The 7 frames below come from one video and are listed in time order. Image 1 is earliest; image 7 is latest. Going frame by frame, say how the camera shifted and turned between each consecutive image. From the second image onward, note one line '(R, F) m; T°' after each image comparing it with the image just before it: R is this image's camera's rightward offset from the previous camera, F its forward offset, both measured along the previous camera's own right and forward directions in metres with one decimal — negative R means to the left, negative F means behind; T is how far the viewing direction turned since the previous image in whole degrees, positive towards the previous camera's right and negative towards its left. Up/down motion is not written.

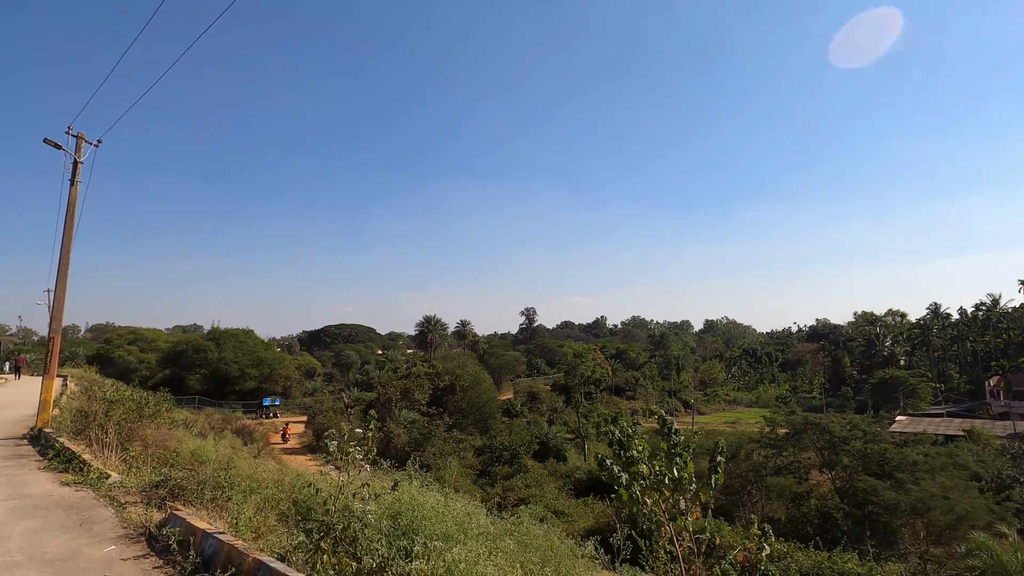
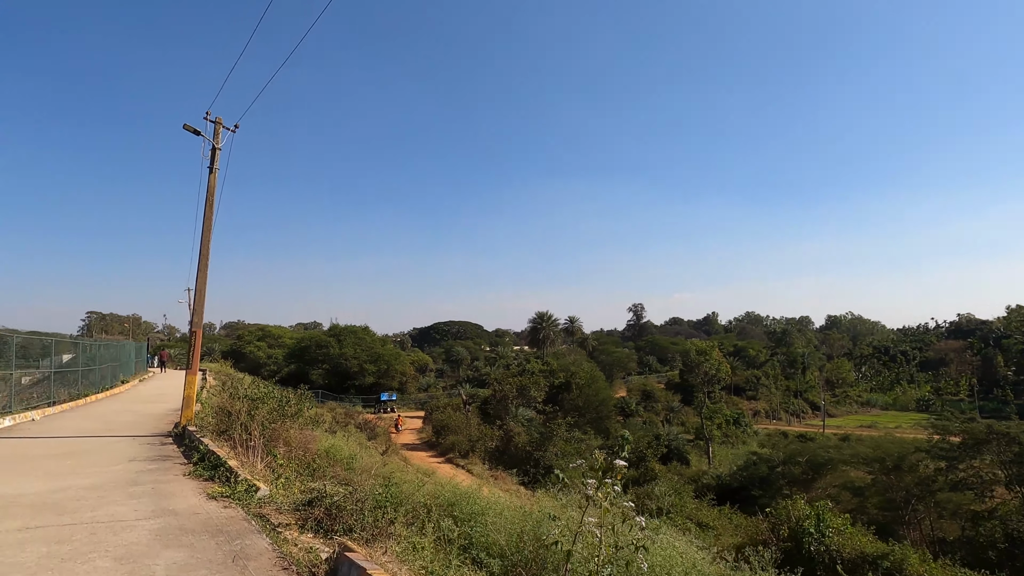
(-1.3, +1.6) m; -10°
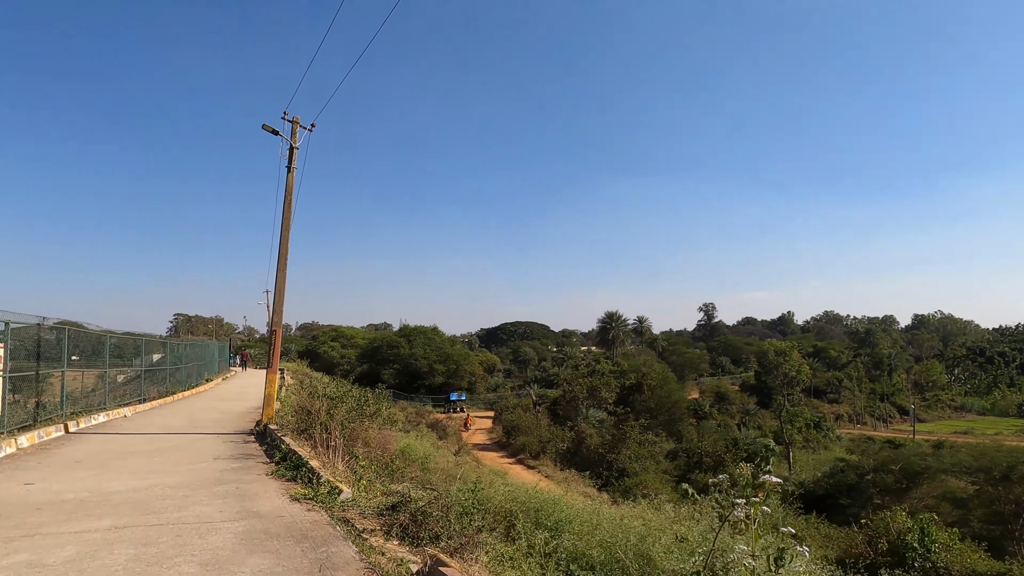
(-0.3, +0.5) m; -6°
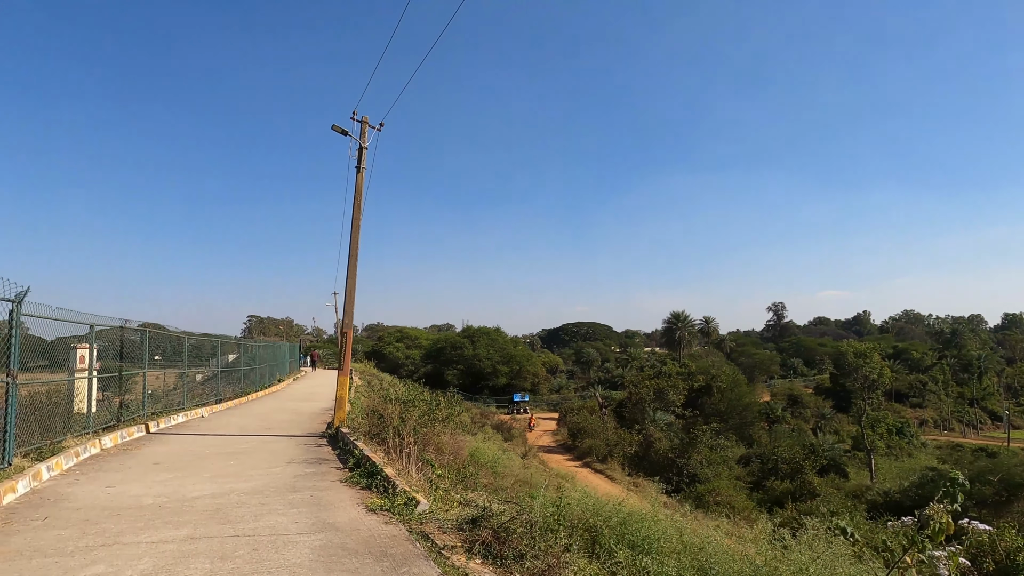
(-0.3, +0.5) m; -6°
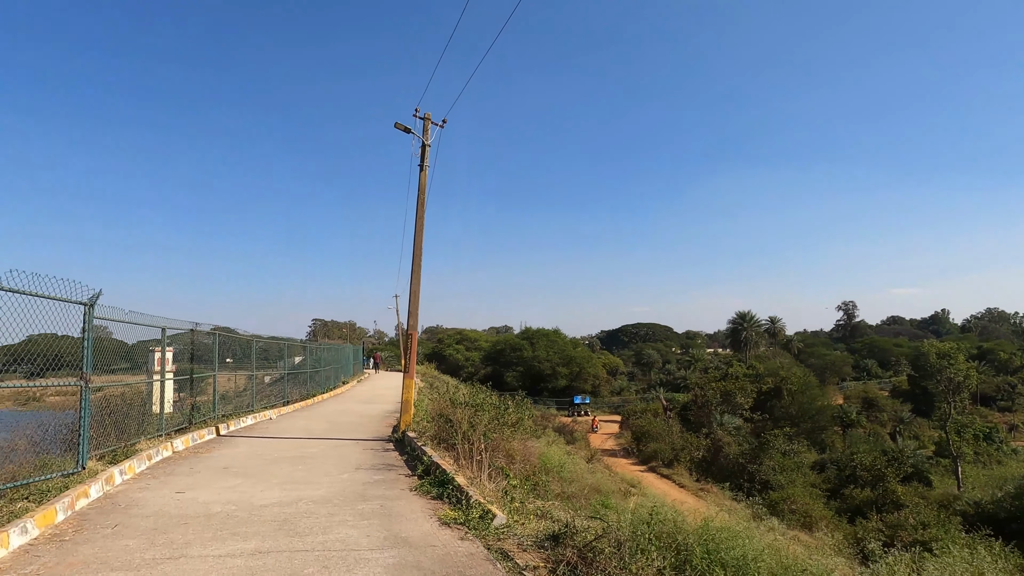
(-0.2, +0.4) m; -5°
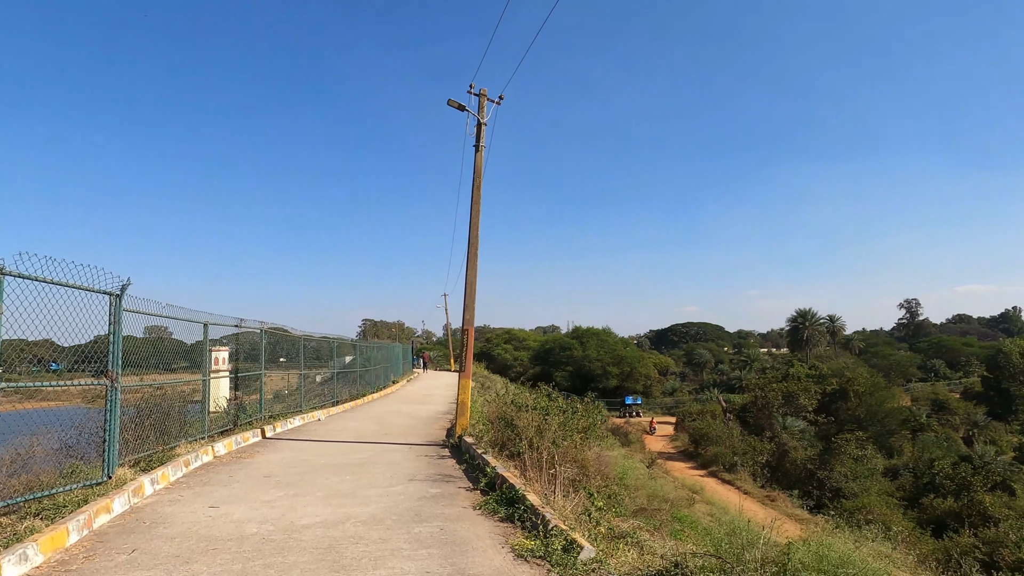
(-0.3, +0.8) m; -4°
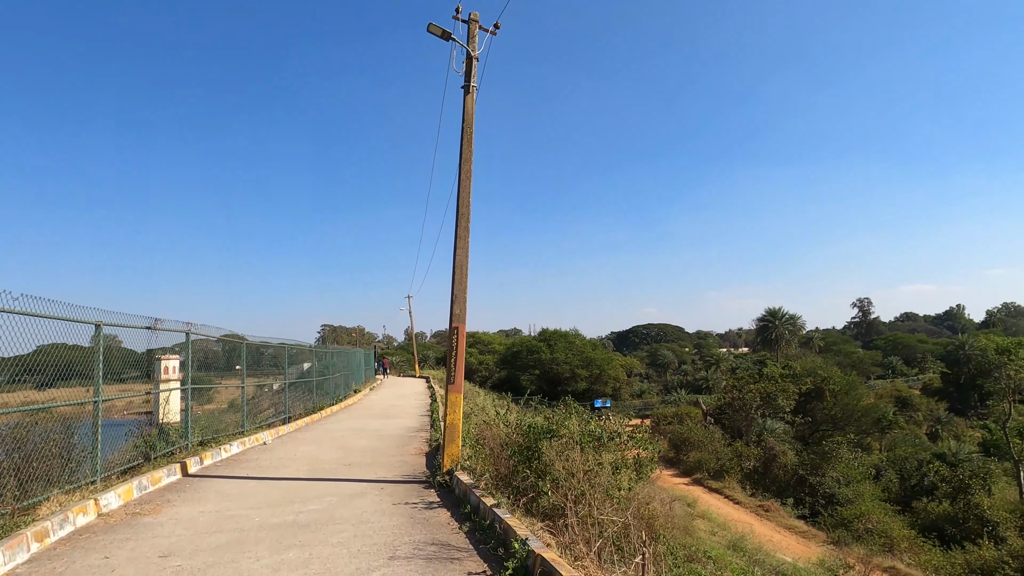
(-0.4, +1.9) m; +4°
